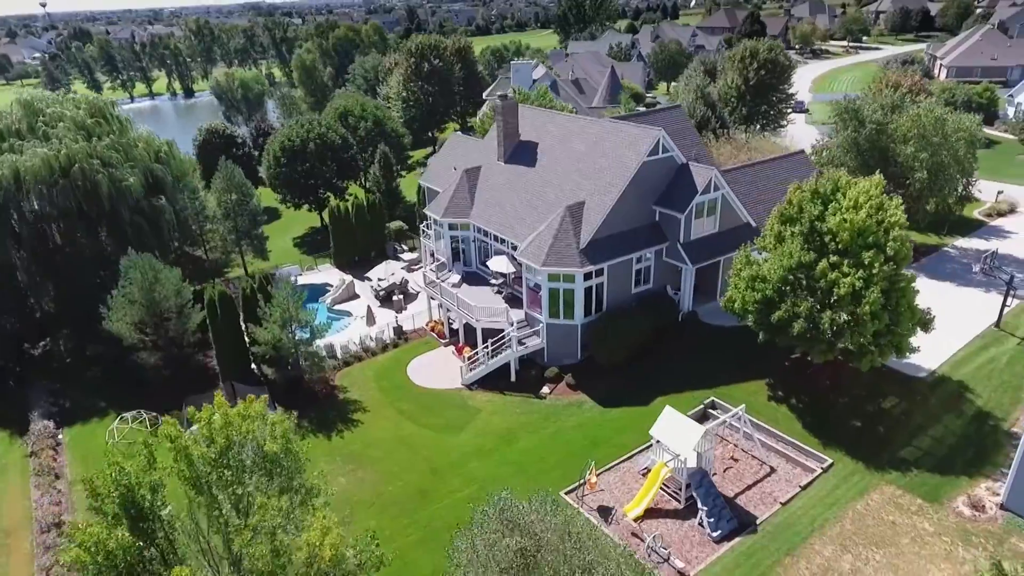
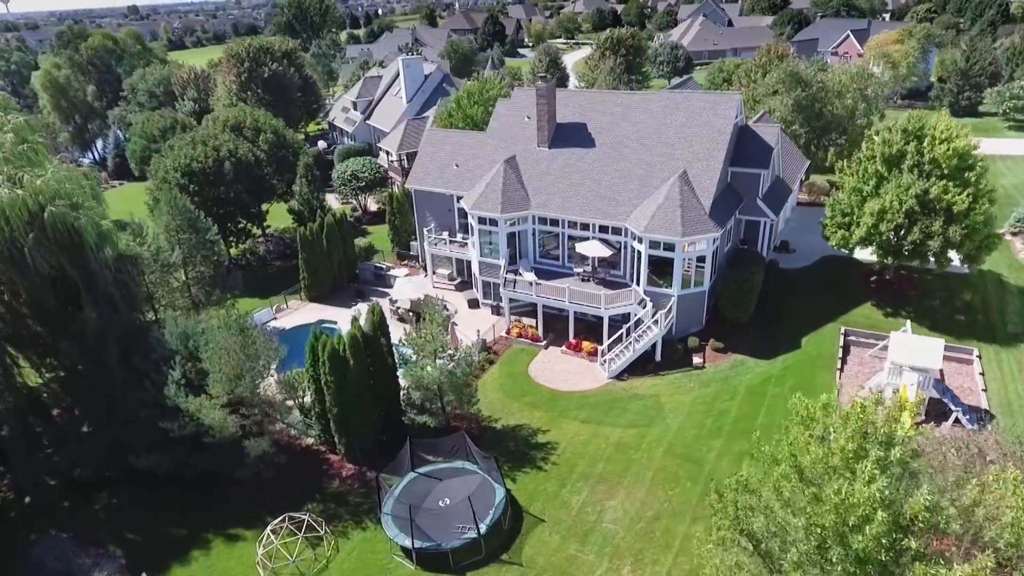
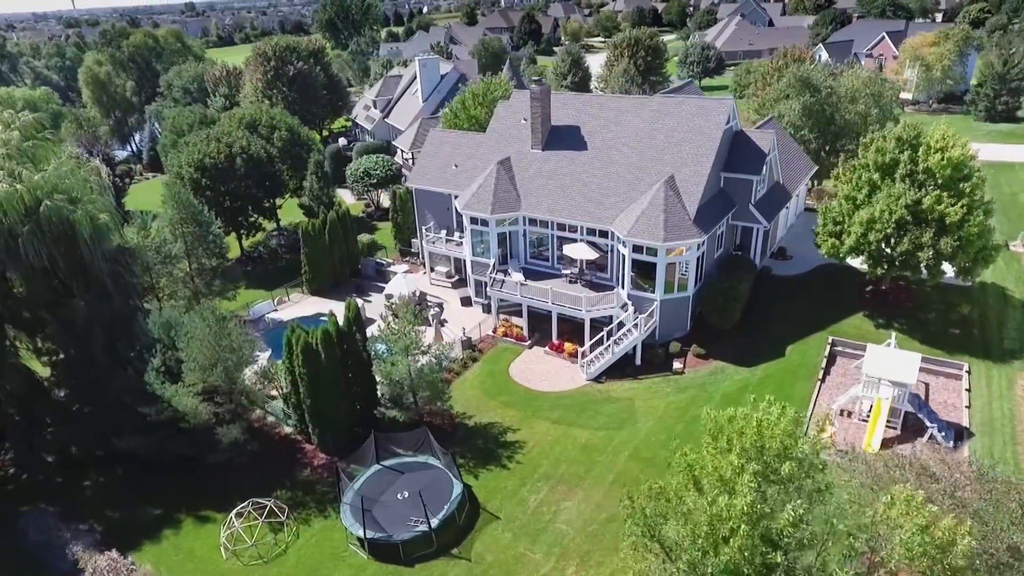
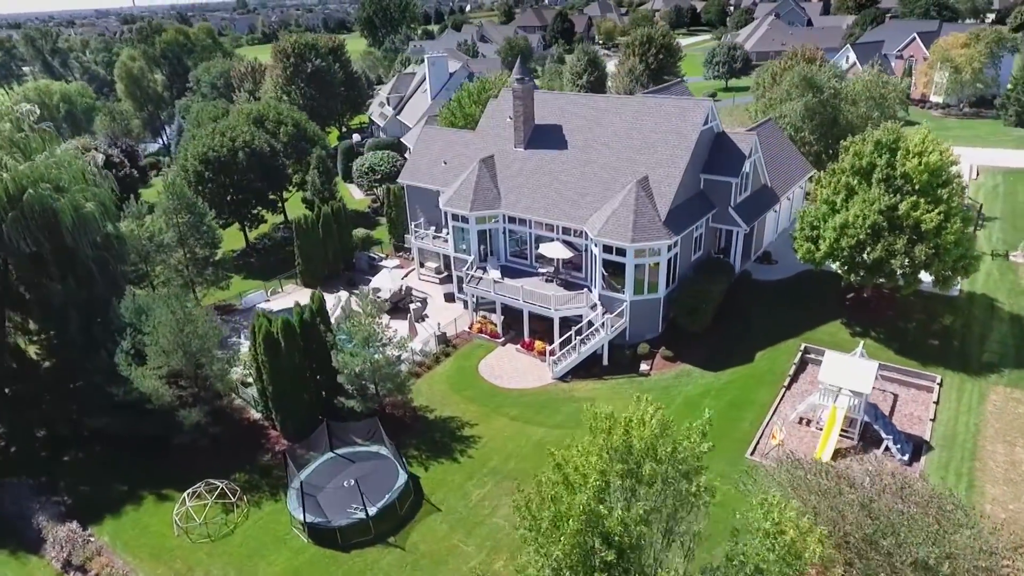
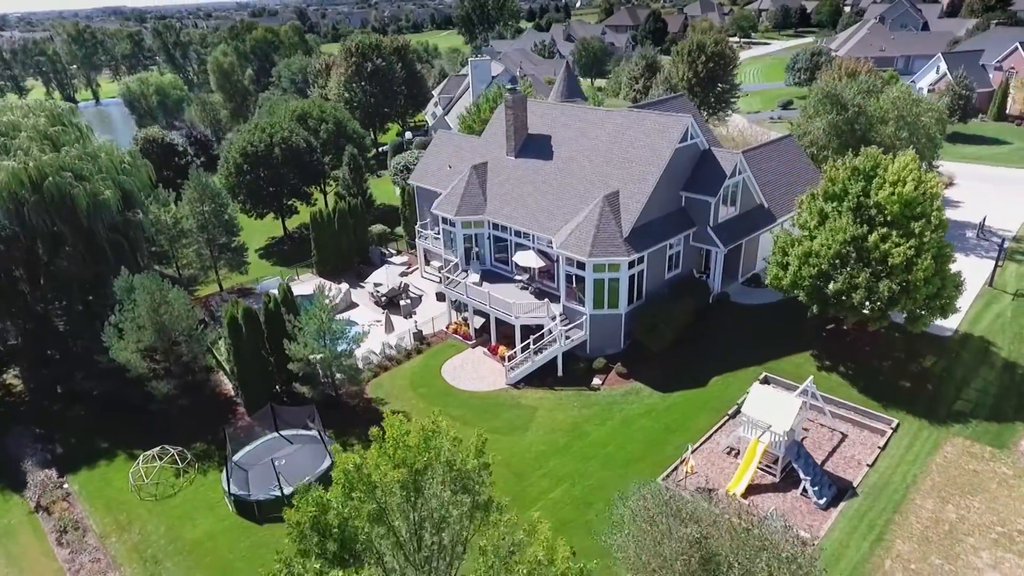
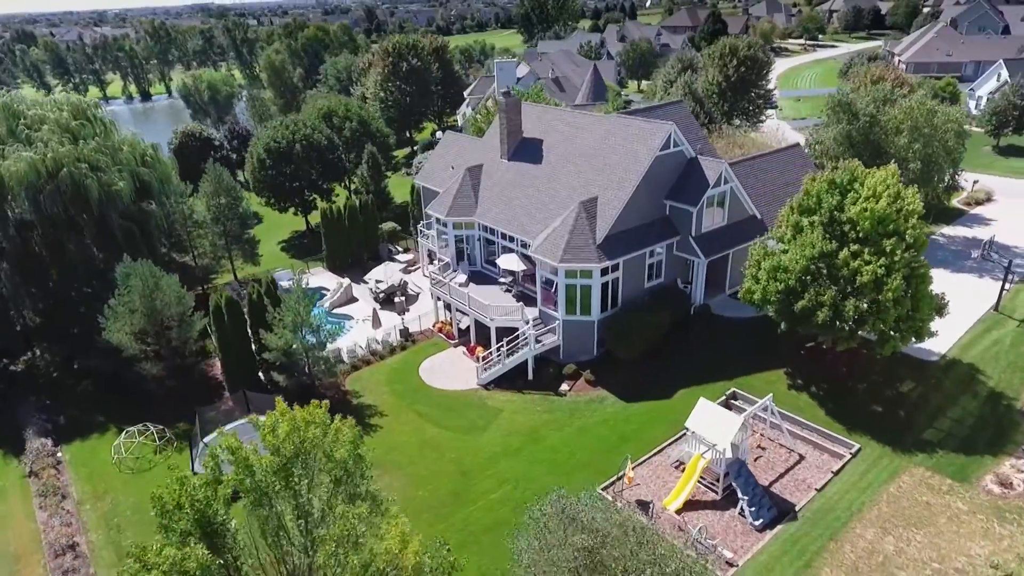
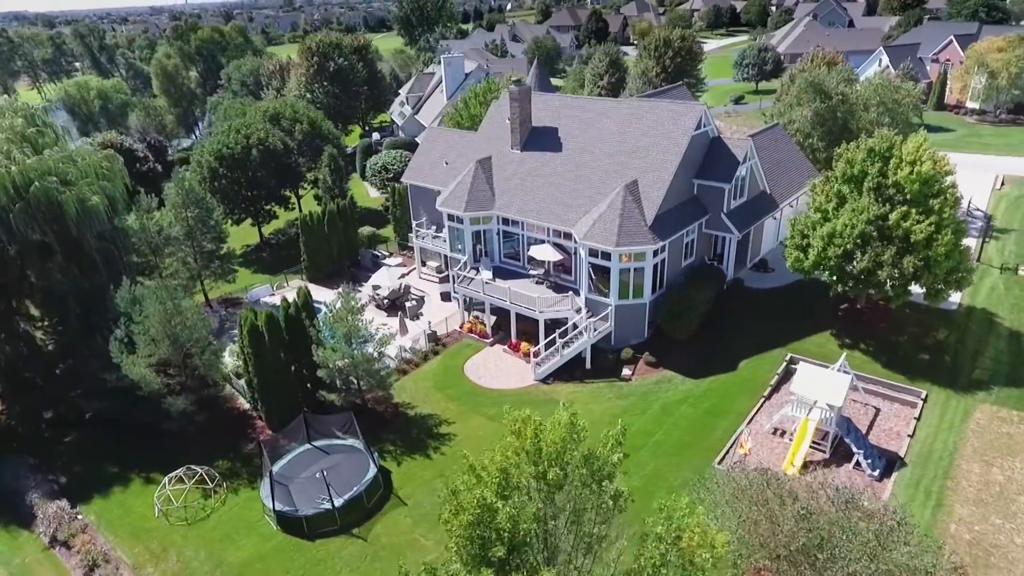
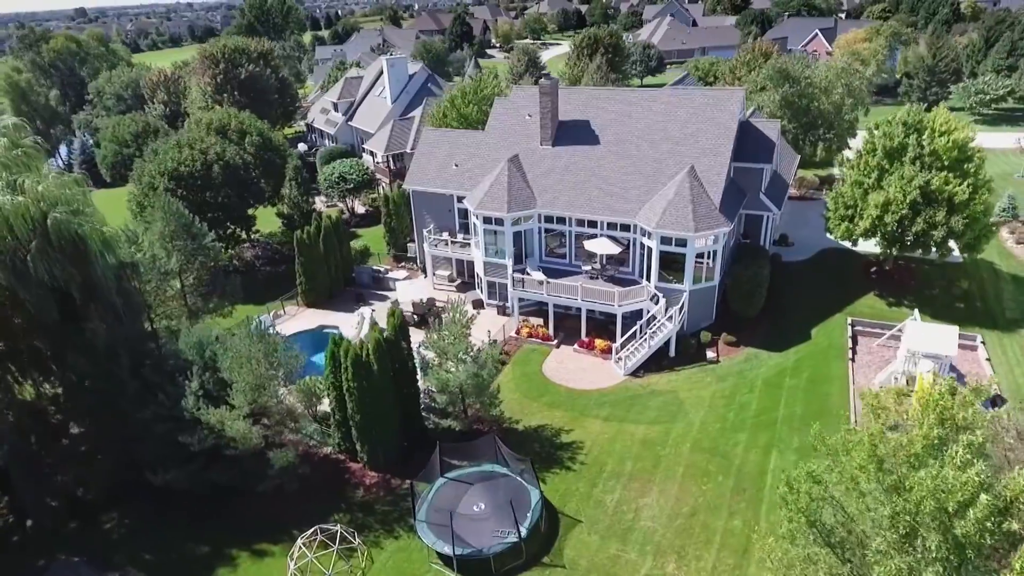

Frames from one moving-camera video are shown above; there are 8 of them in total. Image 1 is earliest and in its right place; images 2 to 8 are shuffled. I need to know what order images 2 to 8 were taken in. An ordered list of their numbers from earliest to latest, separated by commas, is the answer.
6, 5, 7, 4, 3, 2, 8
